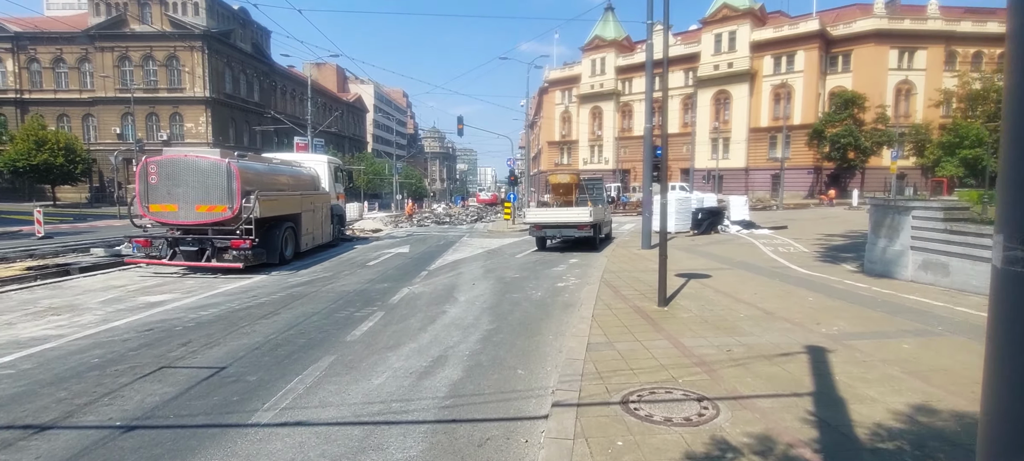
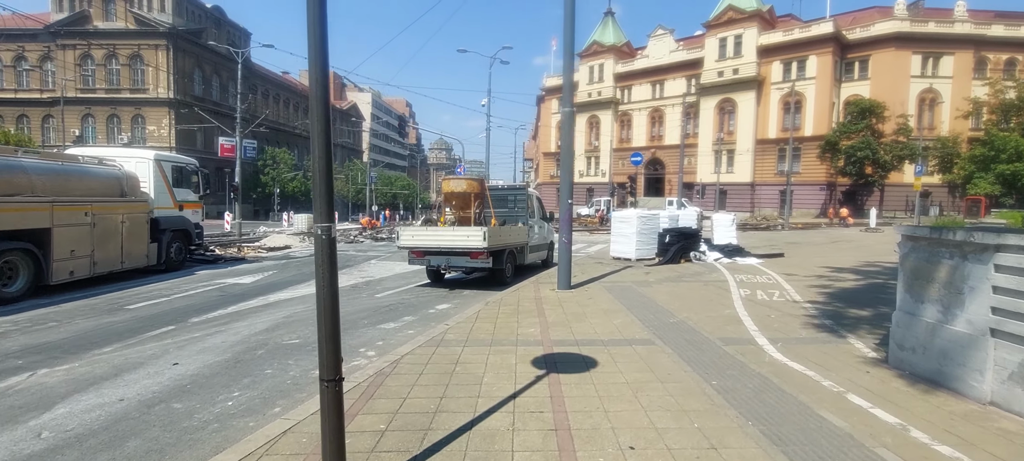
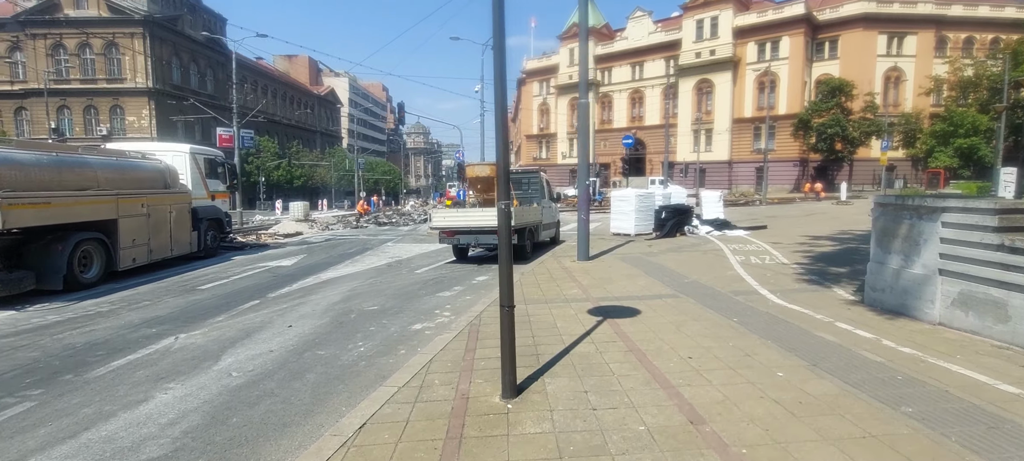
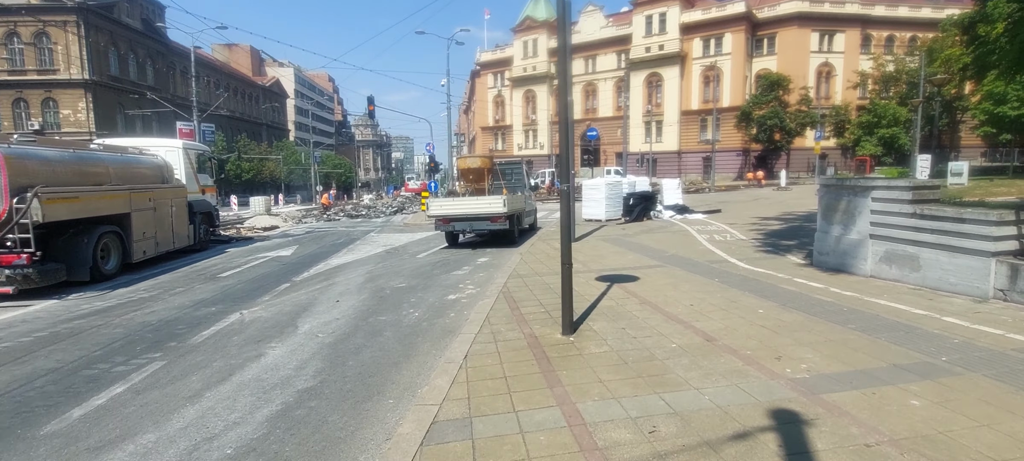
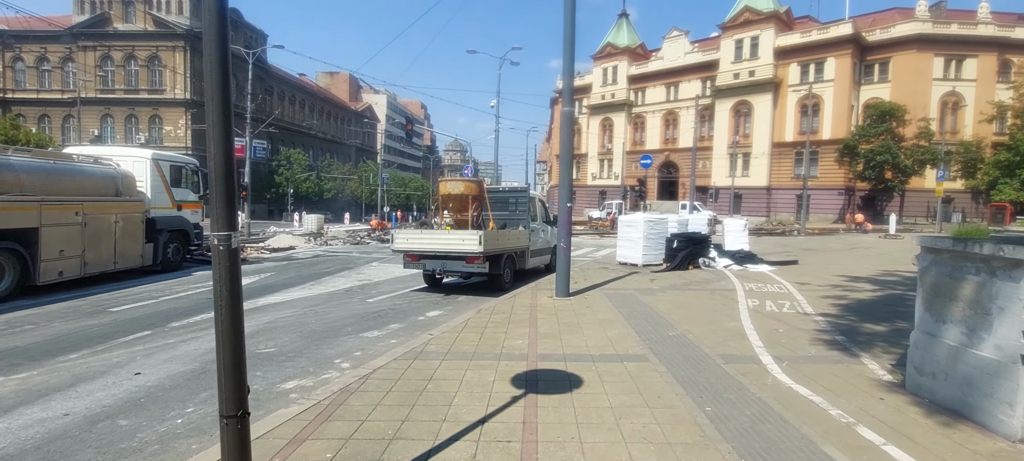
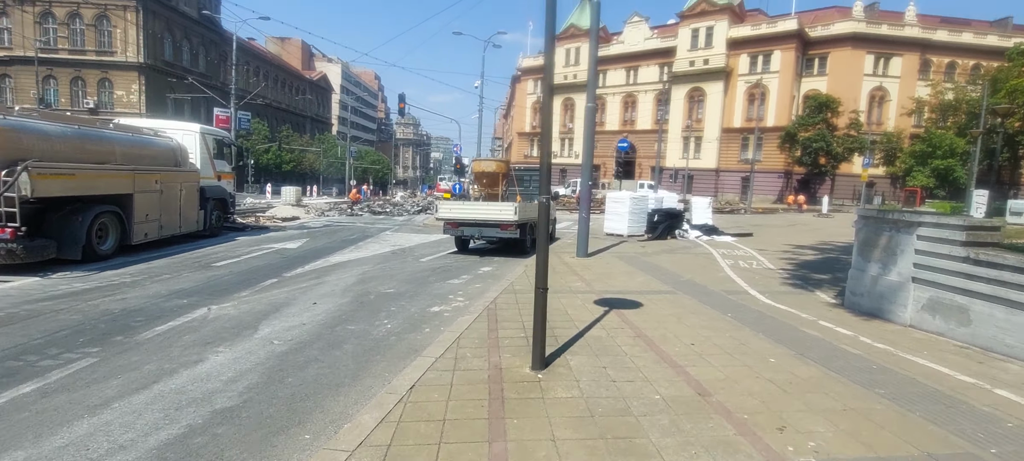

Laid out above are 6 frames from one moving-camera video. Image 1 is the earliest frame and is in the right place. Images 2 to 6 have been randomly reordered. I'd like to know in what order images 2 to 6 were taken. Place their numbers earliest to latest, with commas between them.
4, 6, 3, 2, 5
